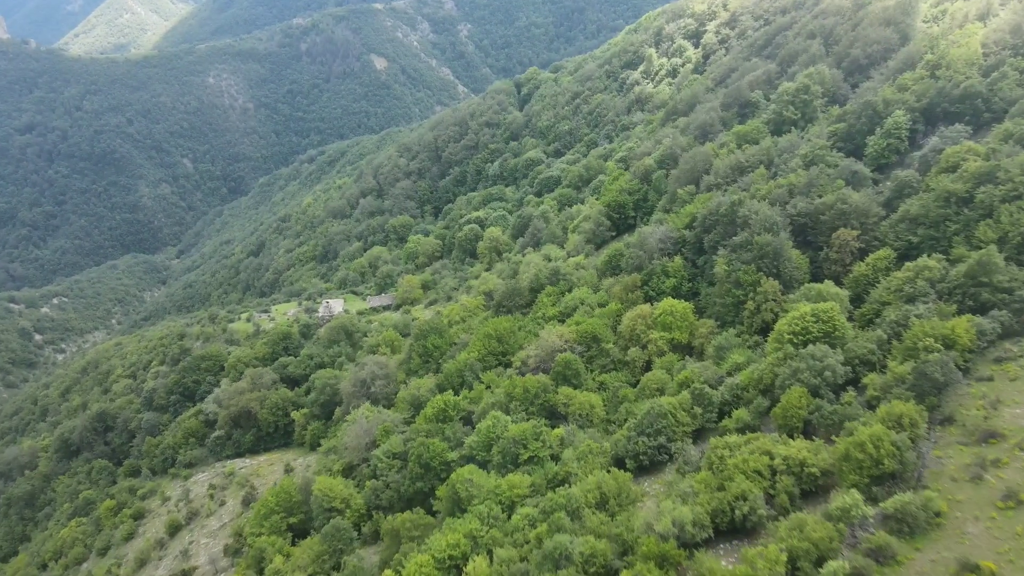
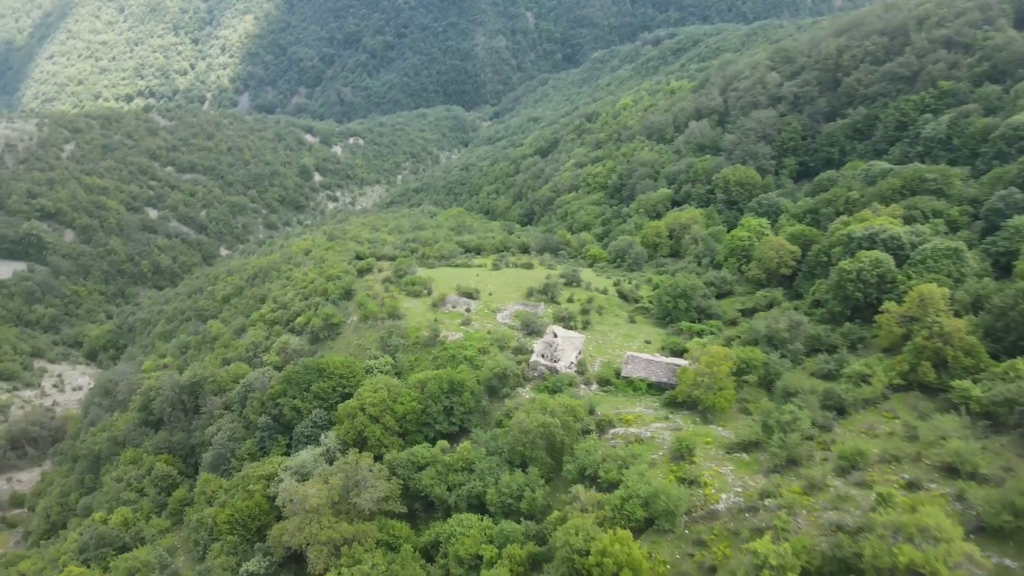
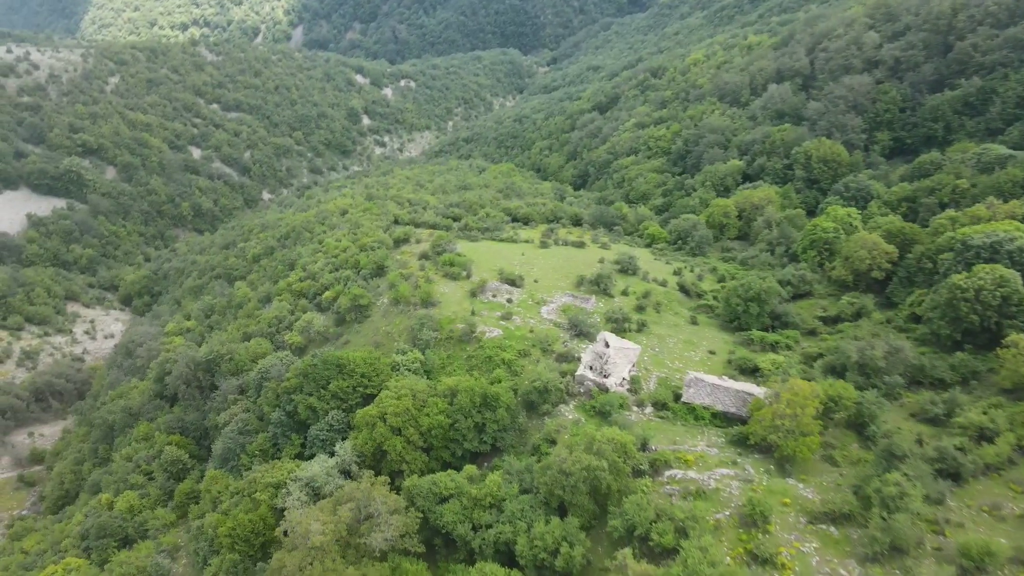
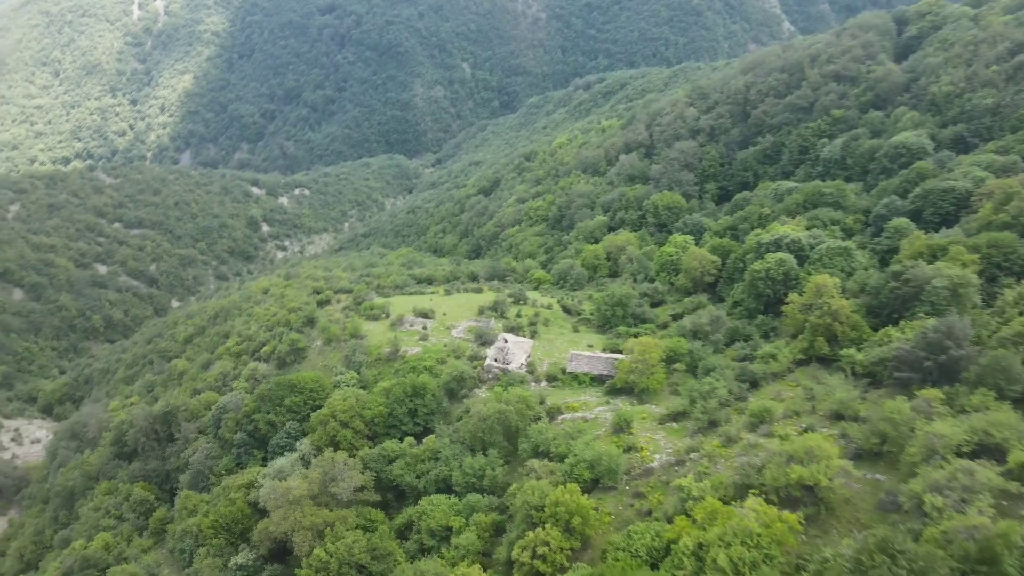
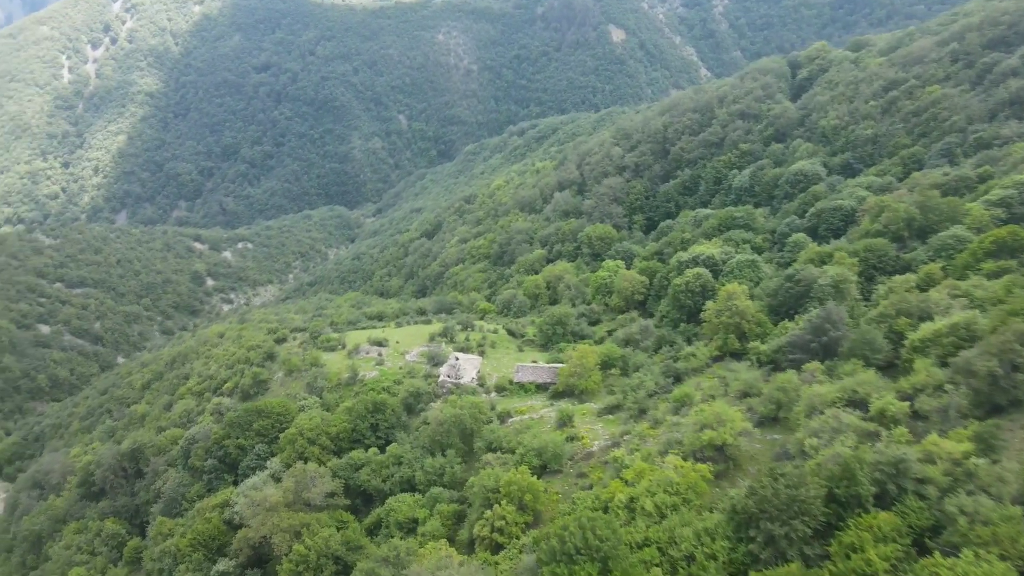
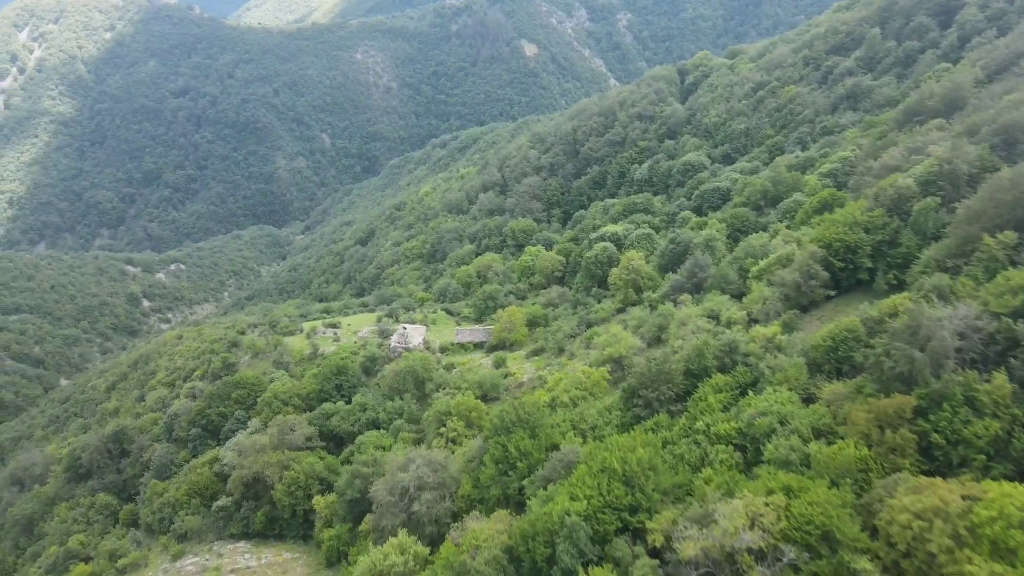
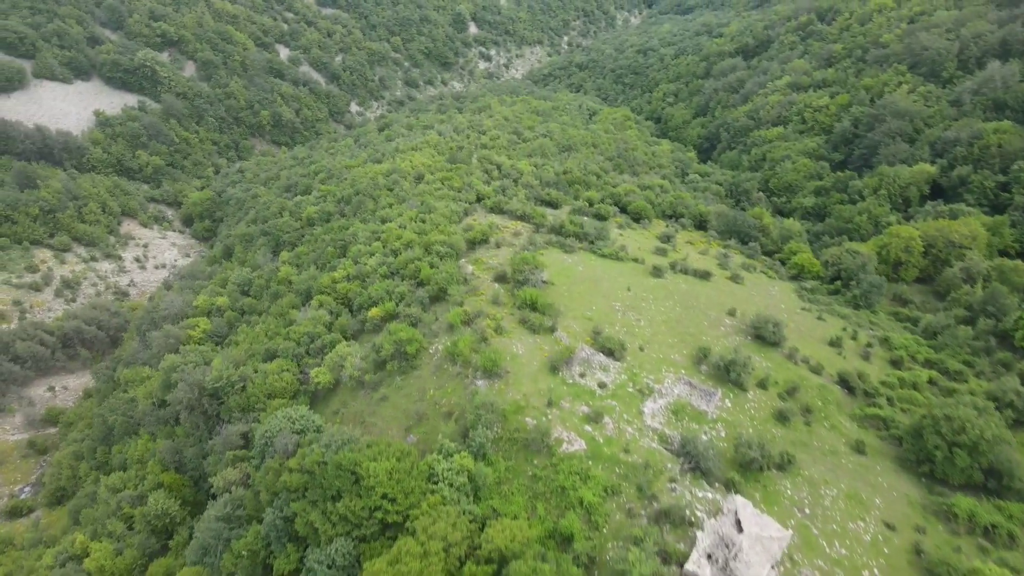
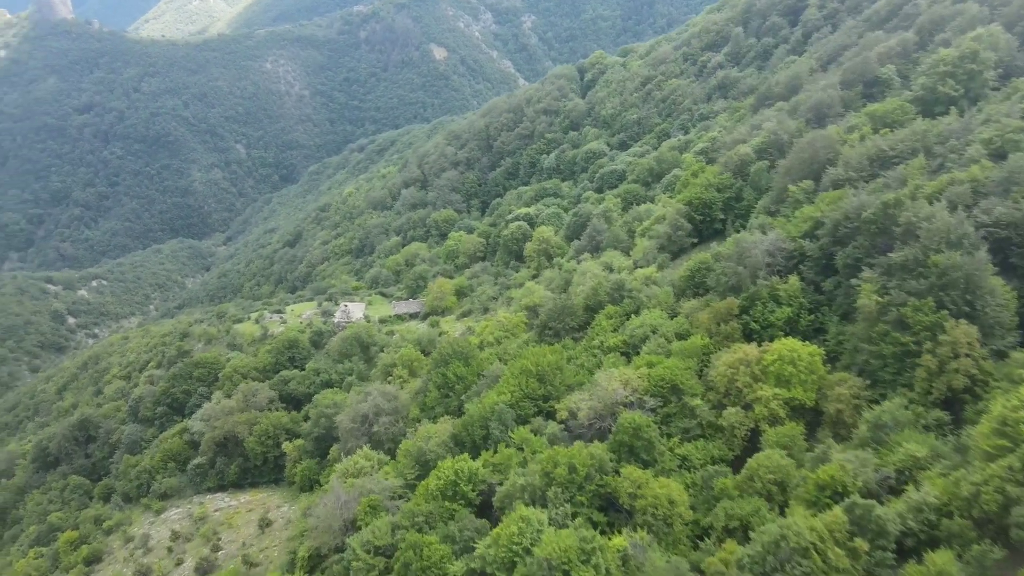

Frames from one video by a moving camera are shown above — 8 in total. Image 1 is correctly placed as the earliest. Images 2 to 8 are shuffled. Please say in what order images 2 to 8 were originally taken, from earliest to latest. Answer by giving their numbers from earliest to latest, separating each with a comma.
8, 6, 5, 4, 2, 3, 7
